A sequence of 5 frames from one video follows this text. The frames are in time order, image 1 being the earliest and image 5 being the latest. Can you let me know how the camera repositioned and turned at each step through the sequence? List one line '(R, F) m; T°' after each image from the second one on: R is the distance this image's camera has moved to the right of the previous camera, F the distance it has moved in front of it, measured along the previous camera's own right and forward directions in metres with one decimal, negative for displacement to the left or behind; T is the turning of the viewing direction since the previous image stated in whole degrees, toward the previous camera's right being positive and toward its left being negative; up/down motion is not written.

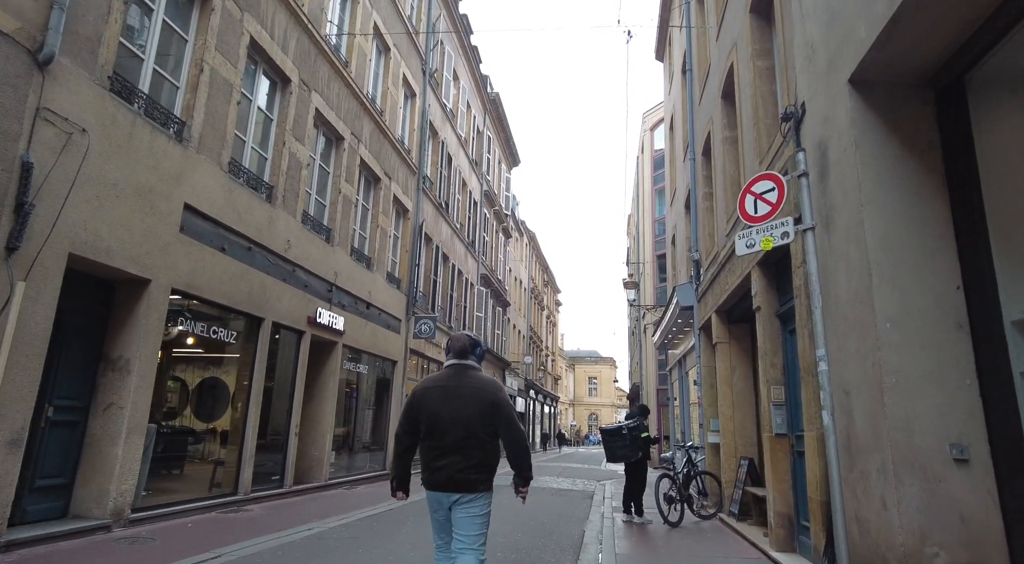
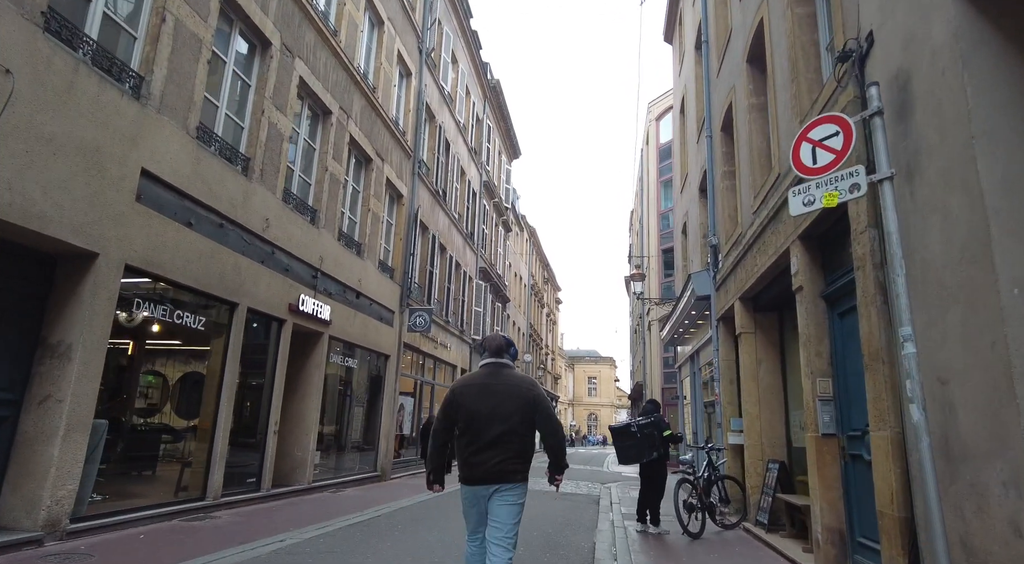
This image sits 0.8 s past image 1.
(0.0, +1.0) m; 0°
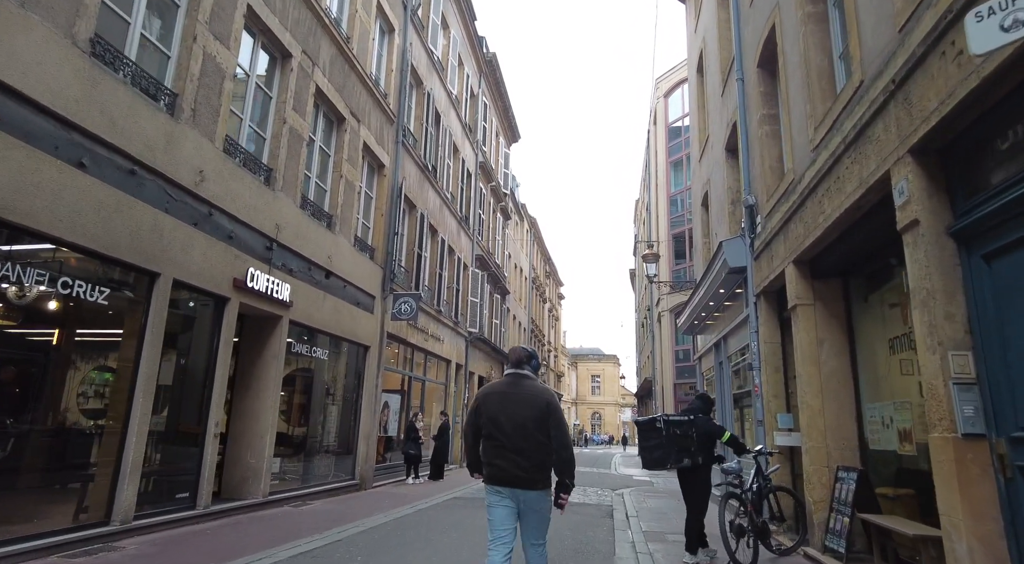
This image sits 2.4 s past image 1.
(+0.1, +1.9) m; 0°
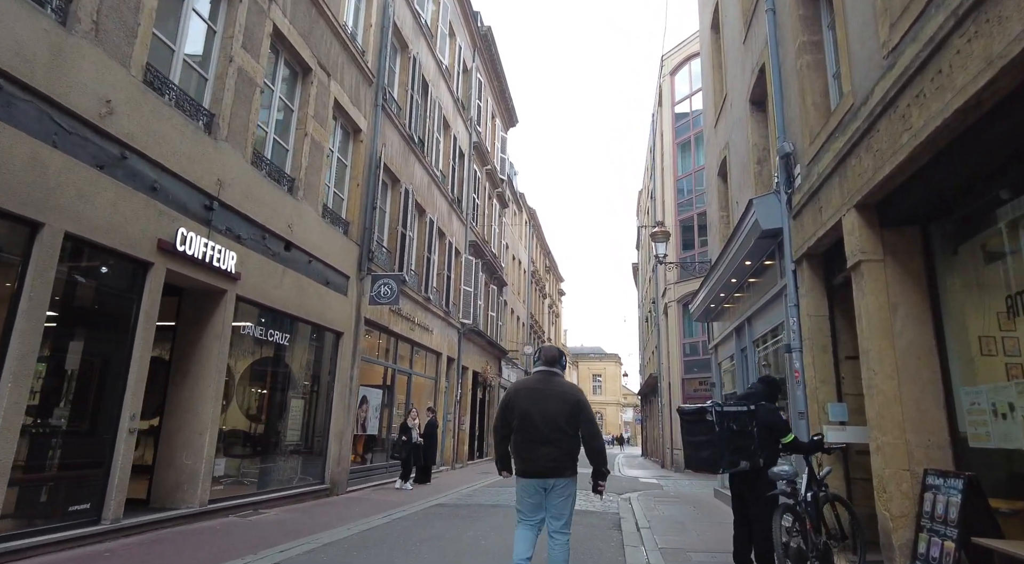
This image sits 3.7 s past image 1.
(+0.2, +1.6) m; 0°
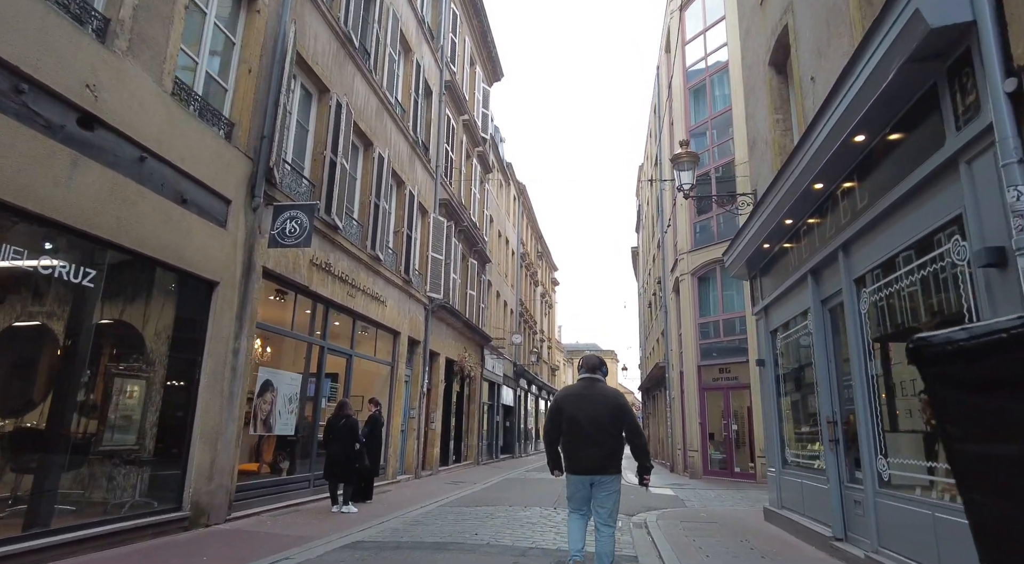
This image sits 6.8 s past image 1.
(+0.4, +4.1) m; 0°
